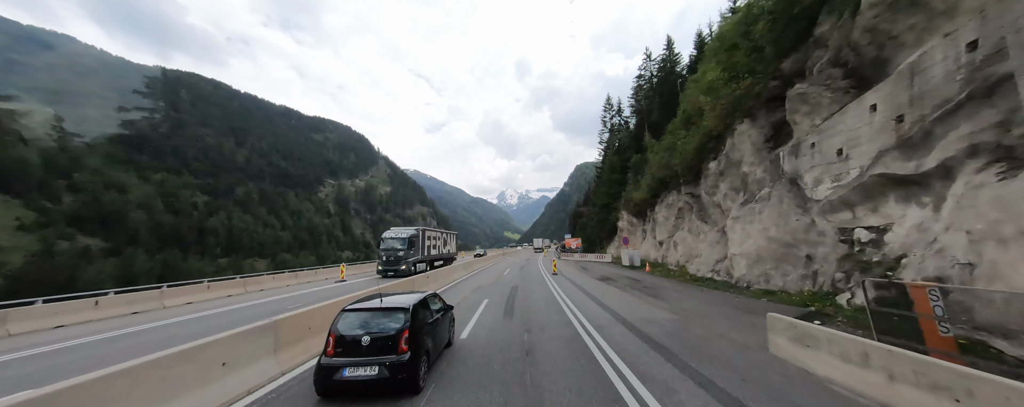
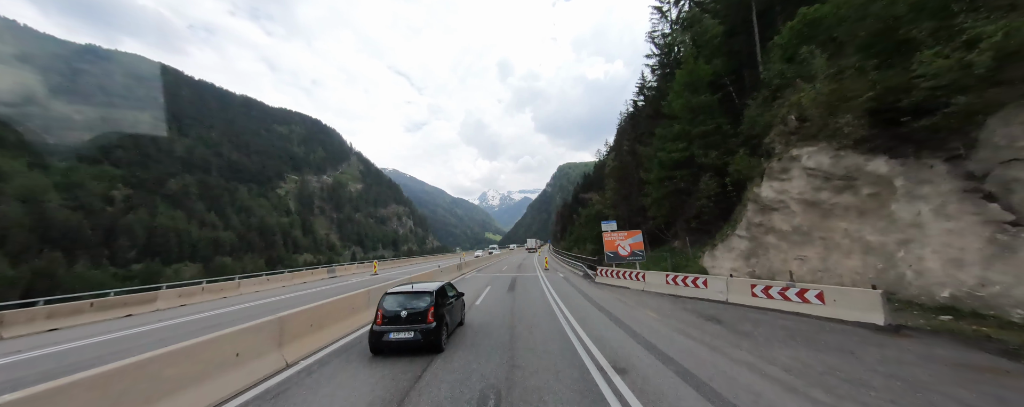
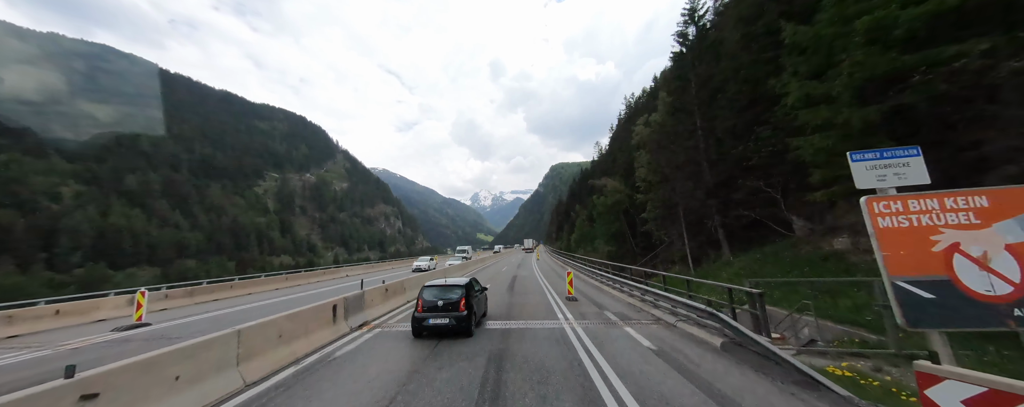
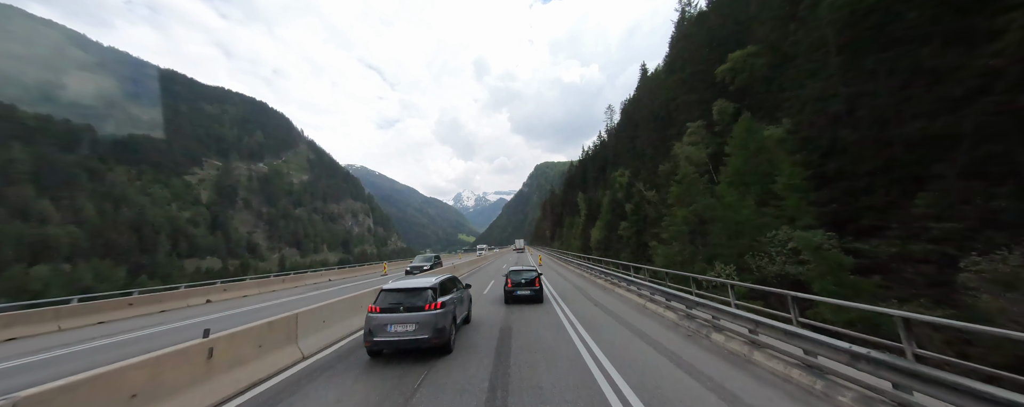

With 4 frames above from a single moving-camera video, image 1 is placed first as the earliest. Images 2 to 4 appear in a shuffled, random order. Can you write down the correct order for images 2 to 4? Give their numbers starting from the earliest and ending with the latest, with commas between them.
2, 3, 4
